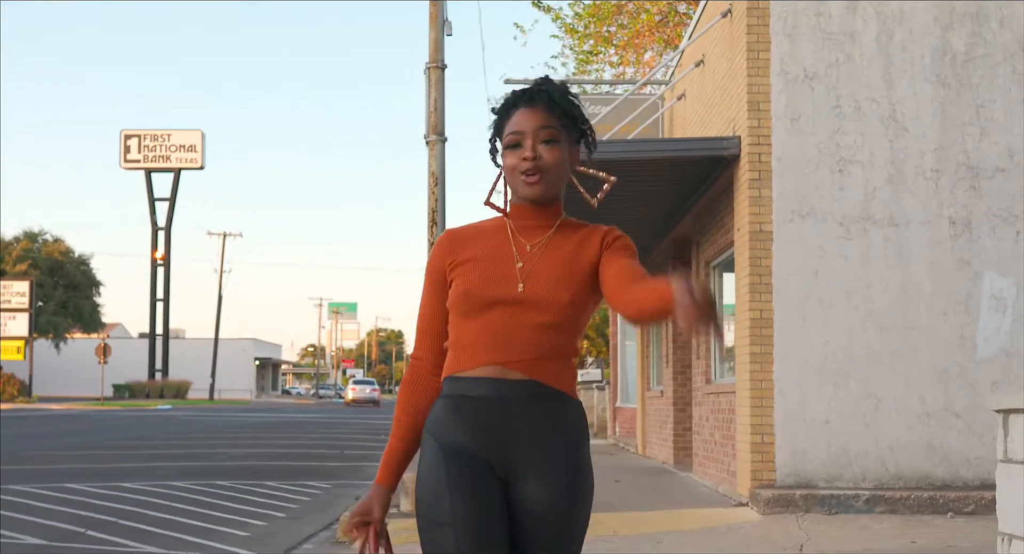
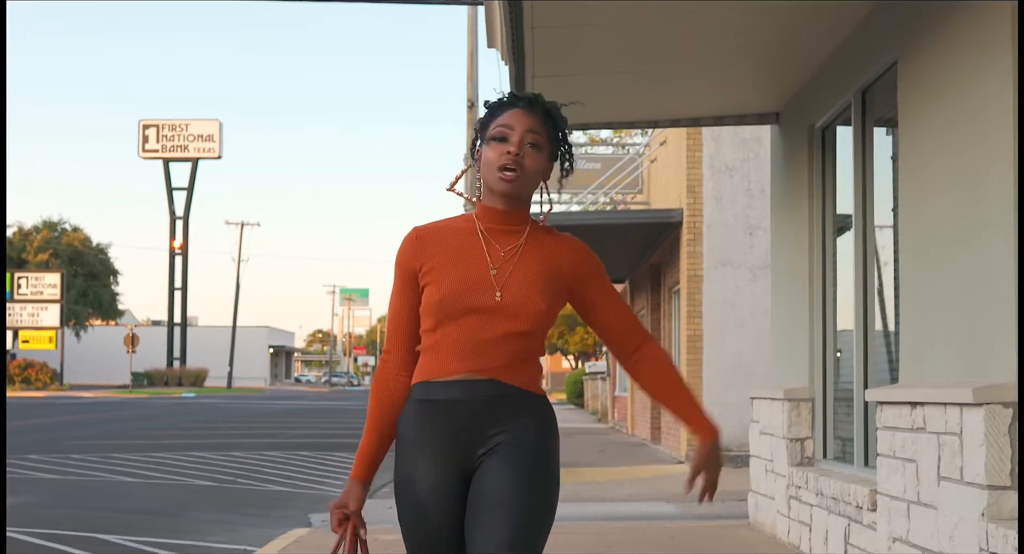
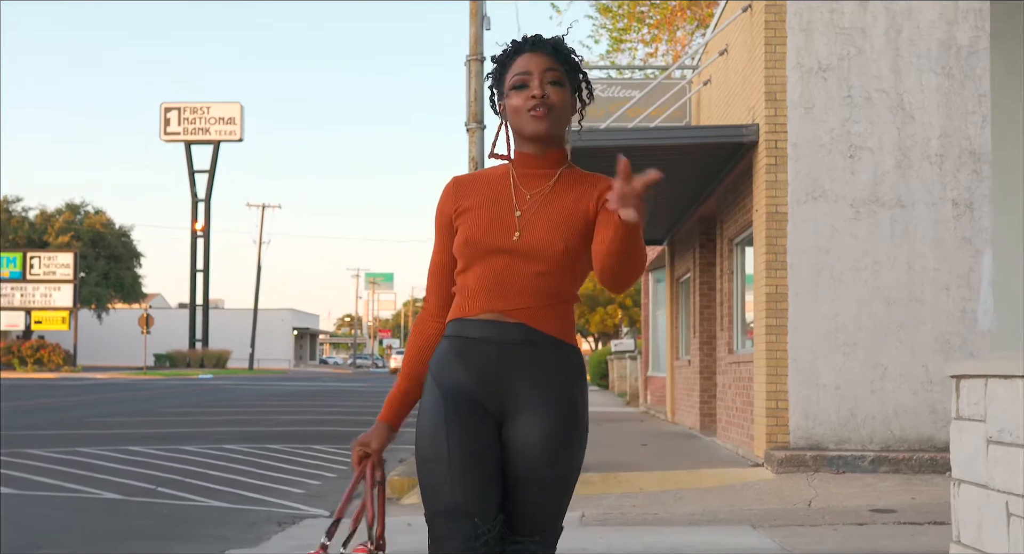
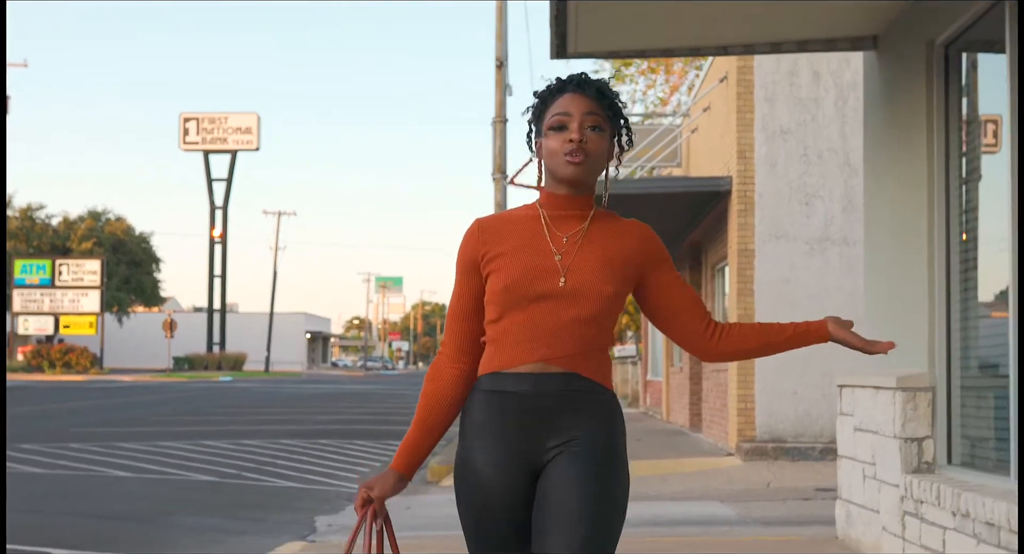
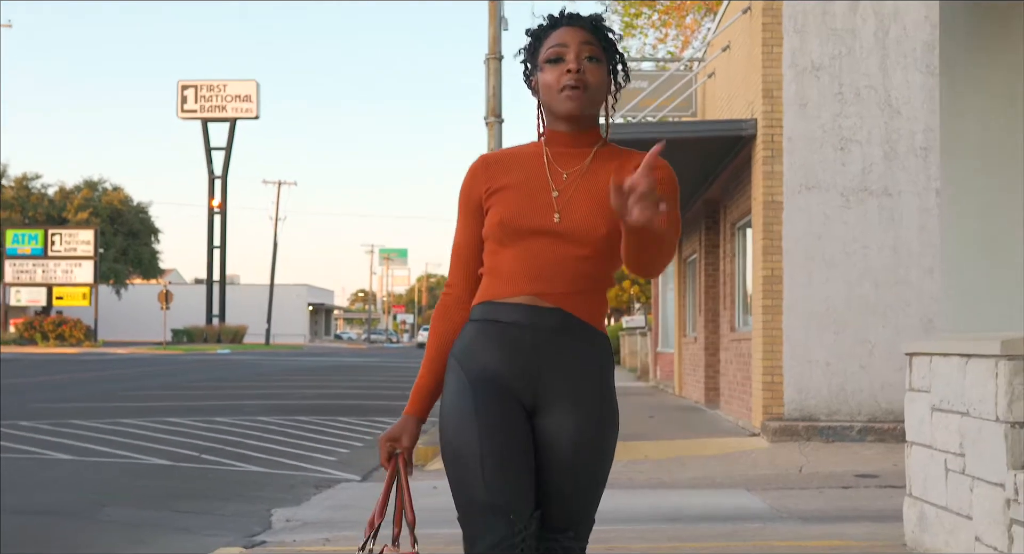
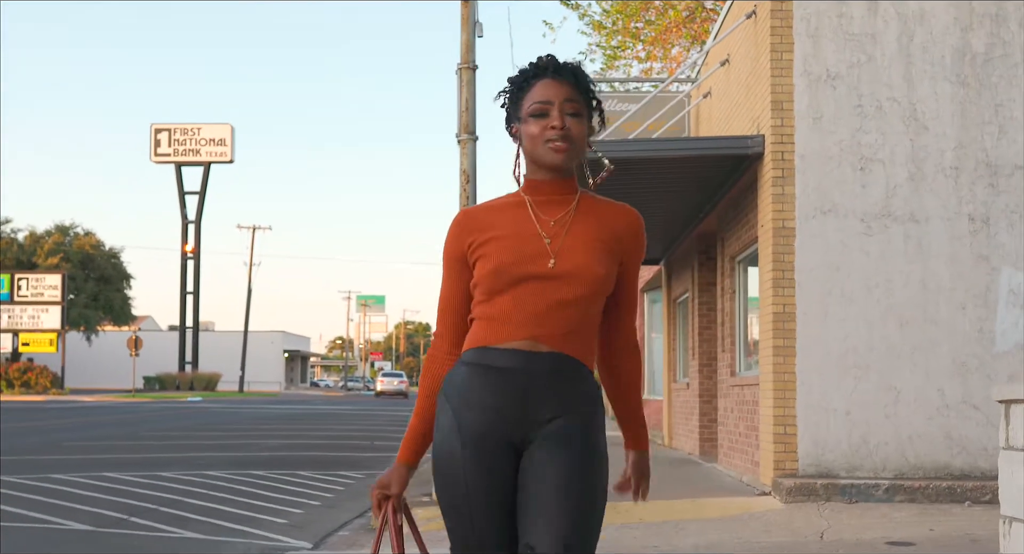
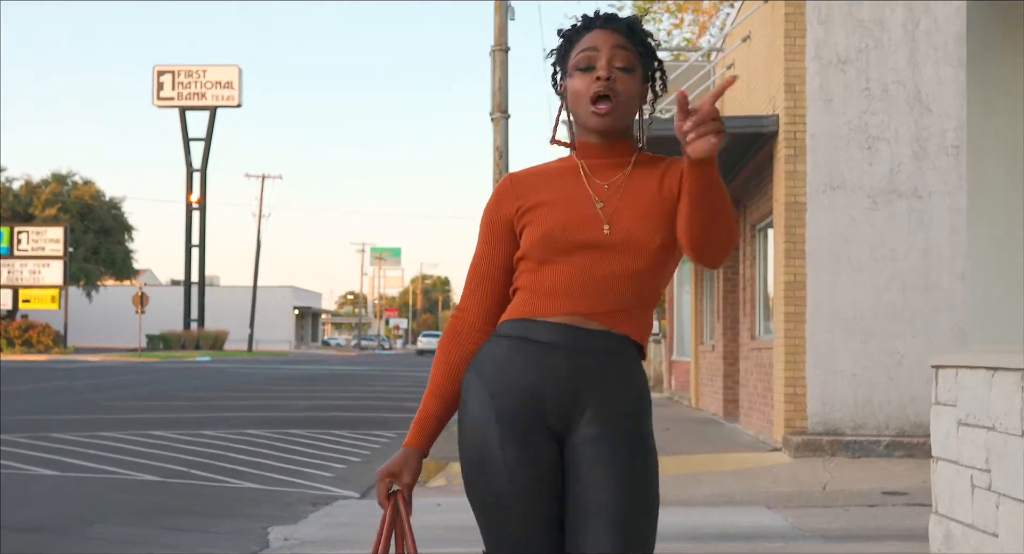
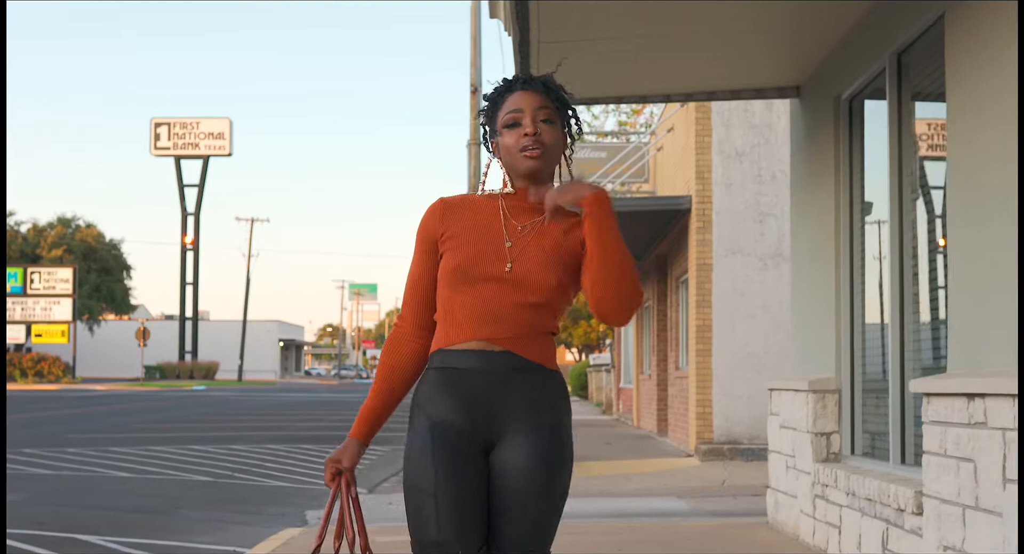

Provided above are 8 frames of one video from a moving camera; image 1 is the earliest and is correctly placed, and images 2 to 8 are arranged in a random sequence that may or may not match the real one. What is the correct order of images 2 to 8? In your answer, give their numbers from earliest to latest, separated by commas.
6, 3, 5, 7, 4, 8, 2
